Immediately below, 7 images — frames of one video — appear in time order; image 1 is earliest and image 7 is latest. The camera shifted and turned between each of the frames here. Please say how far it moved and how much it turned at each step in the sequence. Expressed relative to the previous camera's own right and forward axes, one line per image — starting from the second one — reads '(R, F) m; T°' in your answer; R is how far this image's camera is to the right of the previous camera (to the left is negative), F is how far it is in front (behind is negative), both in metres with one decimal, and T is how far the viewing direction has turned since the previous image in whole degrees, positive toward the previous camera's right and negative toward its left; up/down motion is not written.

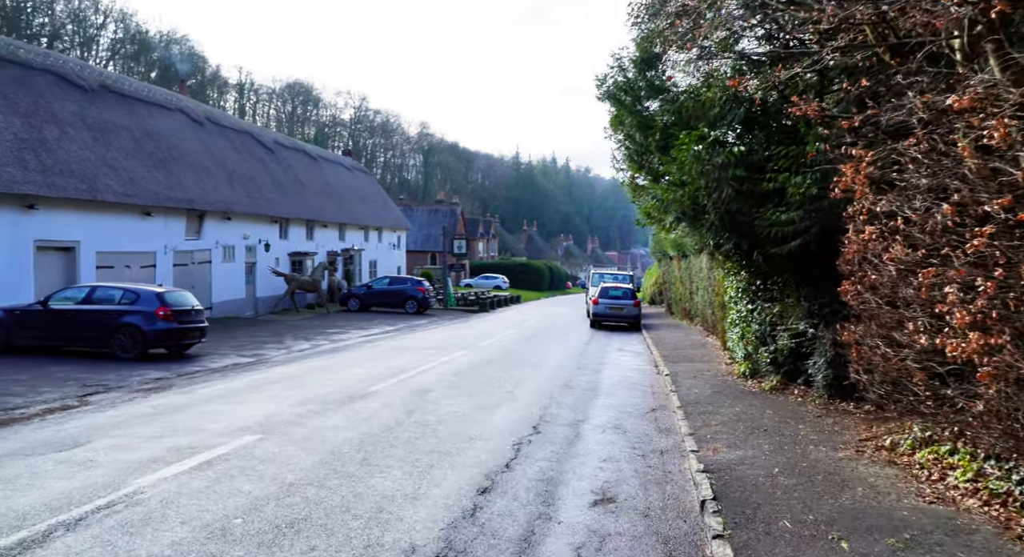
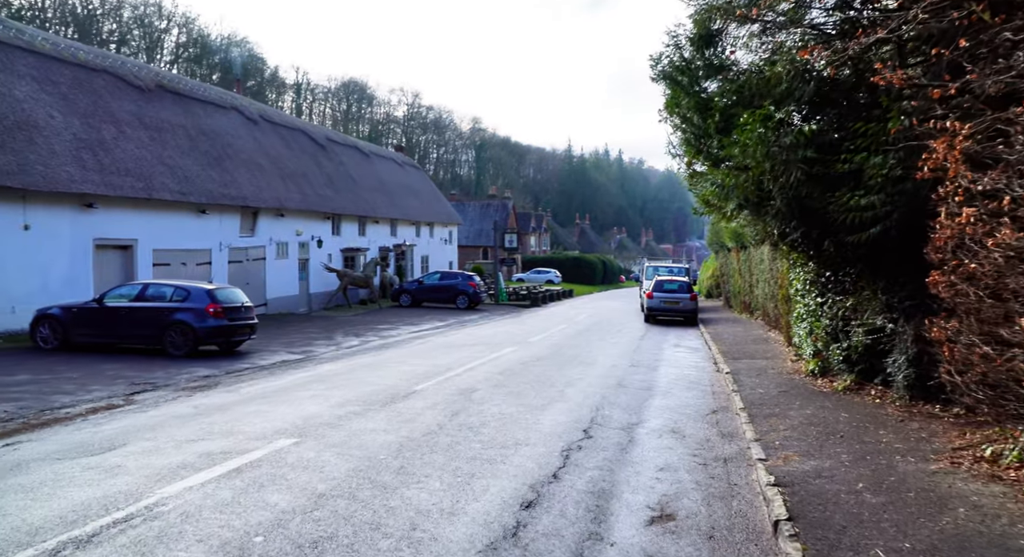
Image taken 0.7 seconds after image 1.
(+0.1, +0.6) m; -4°
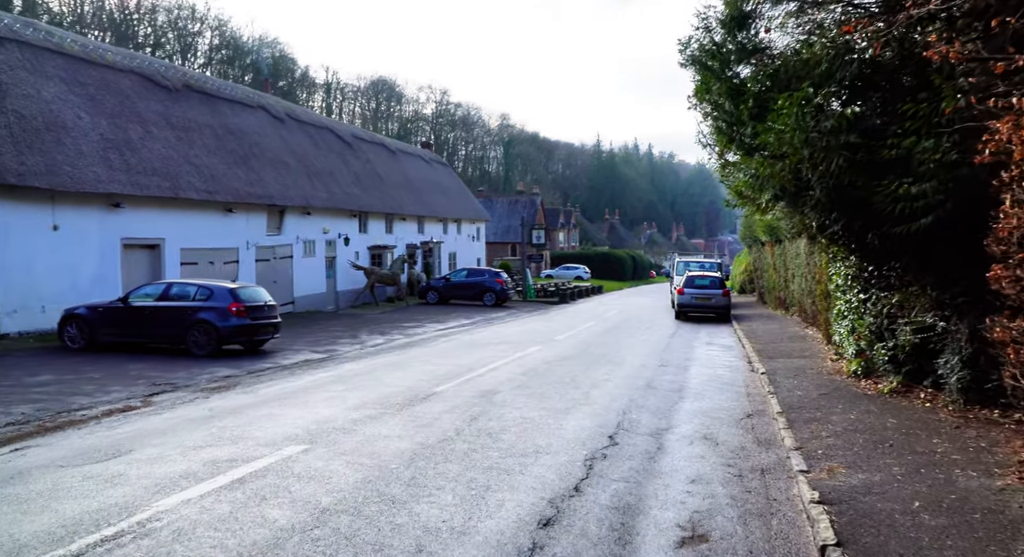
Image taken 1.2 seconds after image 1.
(+0.1, +0.4) m; -2°
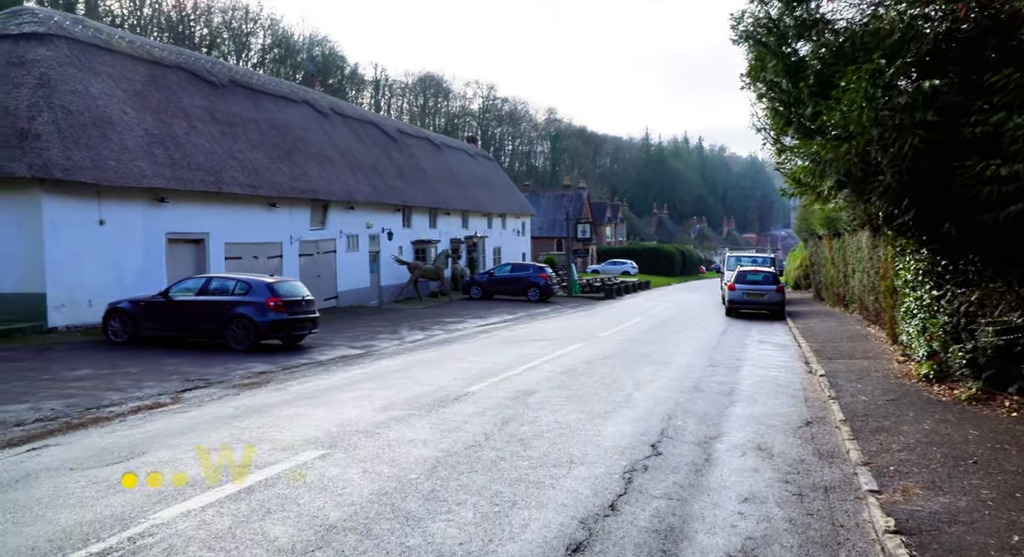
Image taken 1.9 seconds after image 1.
(+0.1, +0.6) m; -4°
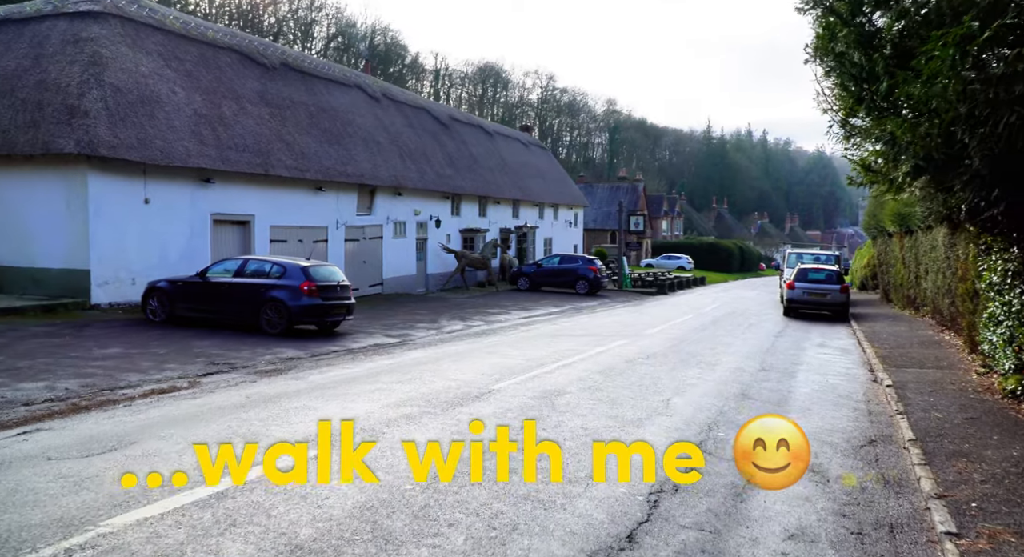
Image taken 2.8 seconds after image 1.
(+0.3, +0.8) m; -4°
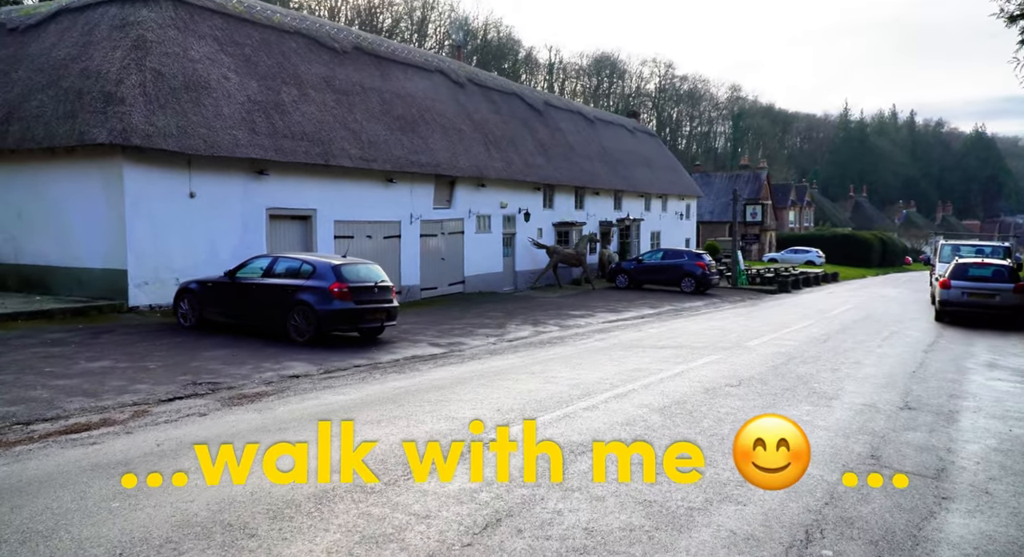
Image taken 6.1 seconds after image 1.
(+1.0, +3.0) m; -9°
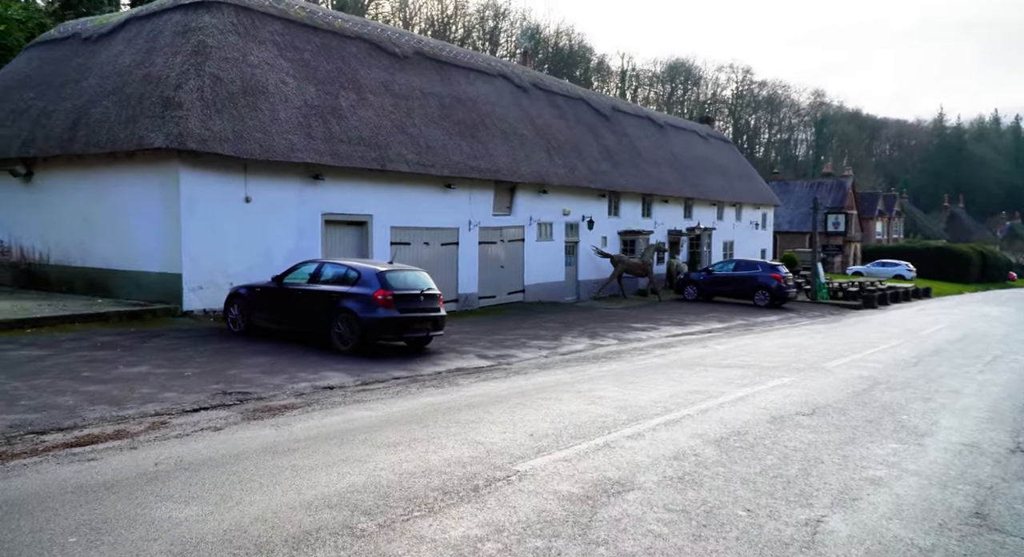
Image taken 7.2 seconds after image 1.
(+0.3, +0.8) m; -5°
